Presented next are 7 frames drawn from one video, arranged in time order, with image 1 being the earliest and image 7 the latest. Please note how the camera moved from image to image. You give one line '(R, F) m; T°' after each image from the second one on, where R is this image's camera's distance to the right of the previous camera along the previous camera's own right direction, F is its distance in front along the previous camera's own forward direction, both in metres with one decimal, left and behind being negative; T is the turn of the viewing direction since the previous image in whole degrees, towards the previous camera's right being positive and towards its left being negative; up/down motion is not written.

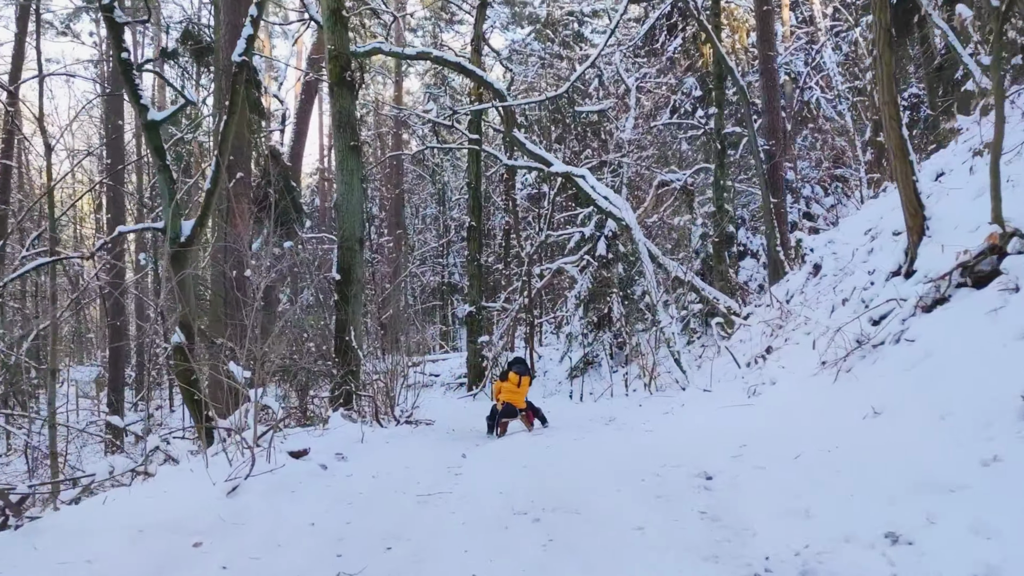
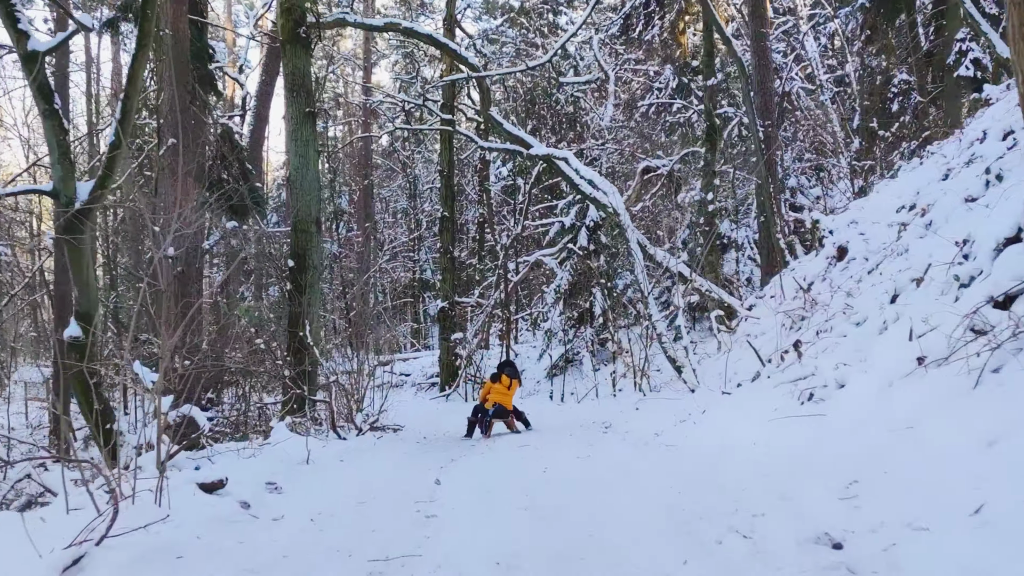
(-0.1, +0.9) m; +2°
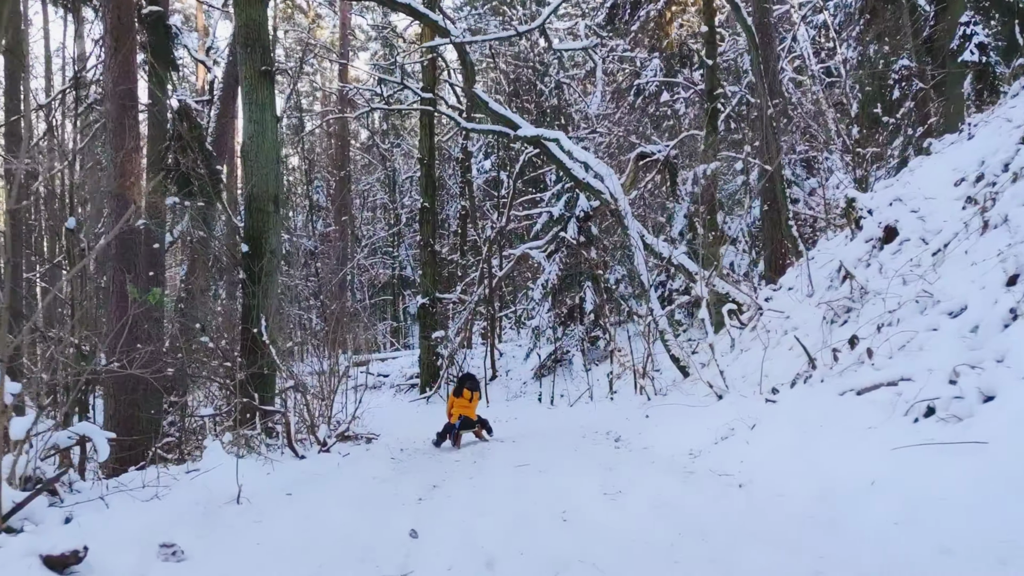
(-0.1, +0.9) m; +2°
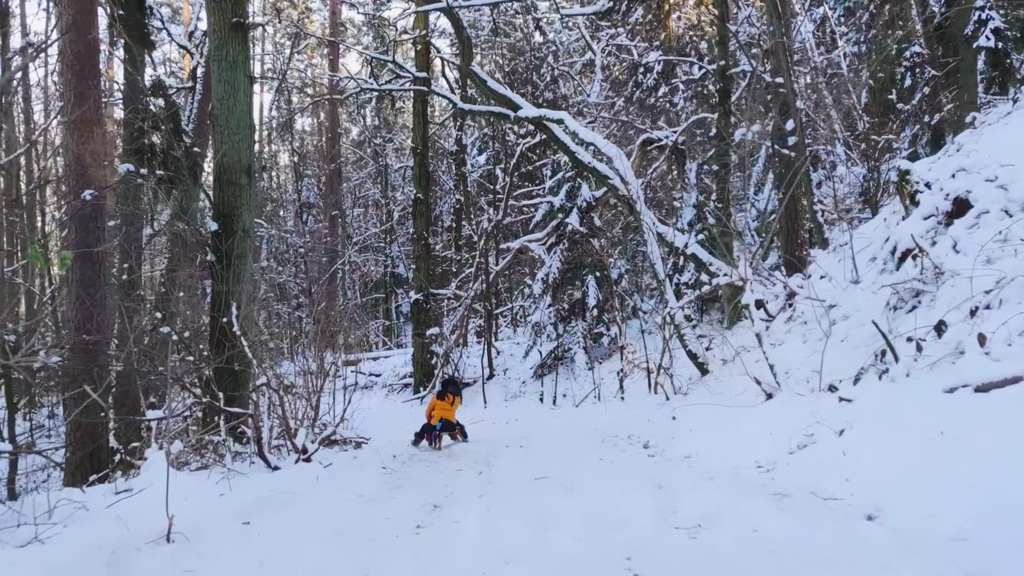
(-0.1, +0.7) m; +1°
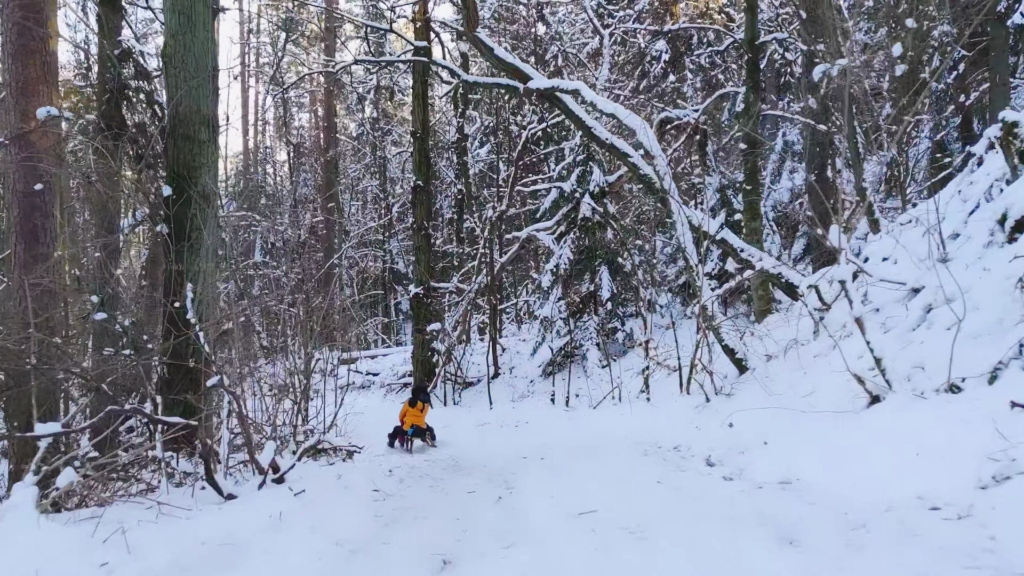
(-0.1, +0.9) m; 0°
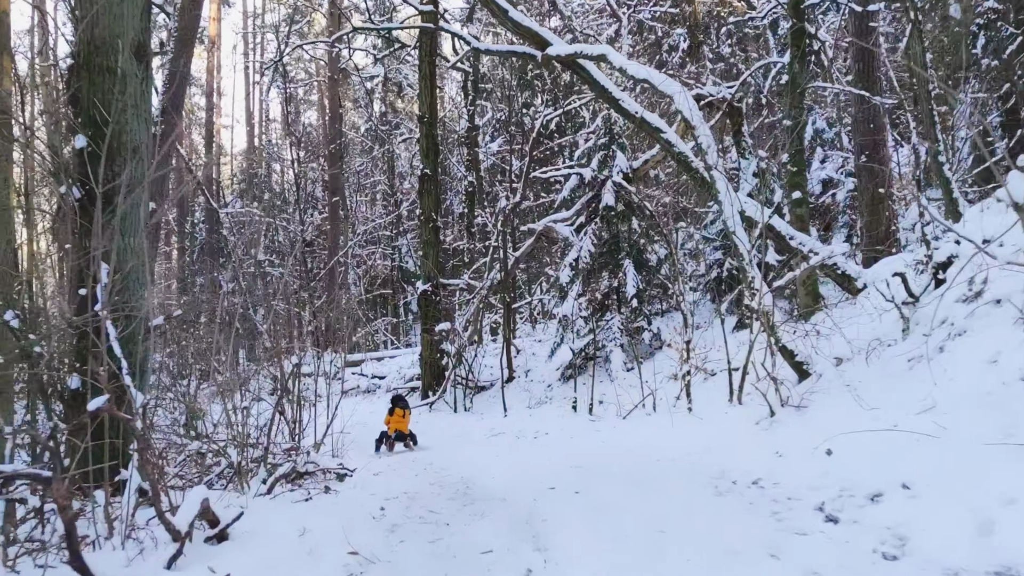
(-0.1, +1.0) m; -1°
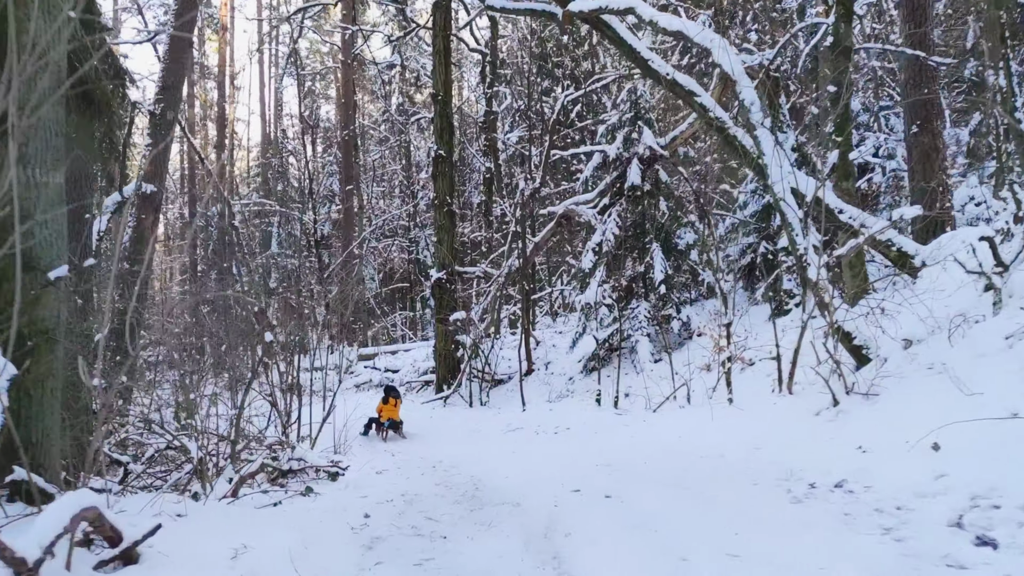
(0.0, +0.6) m; -2°
